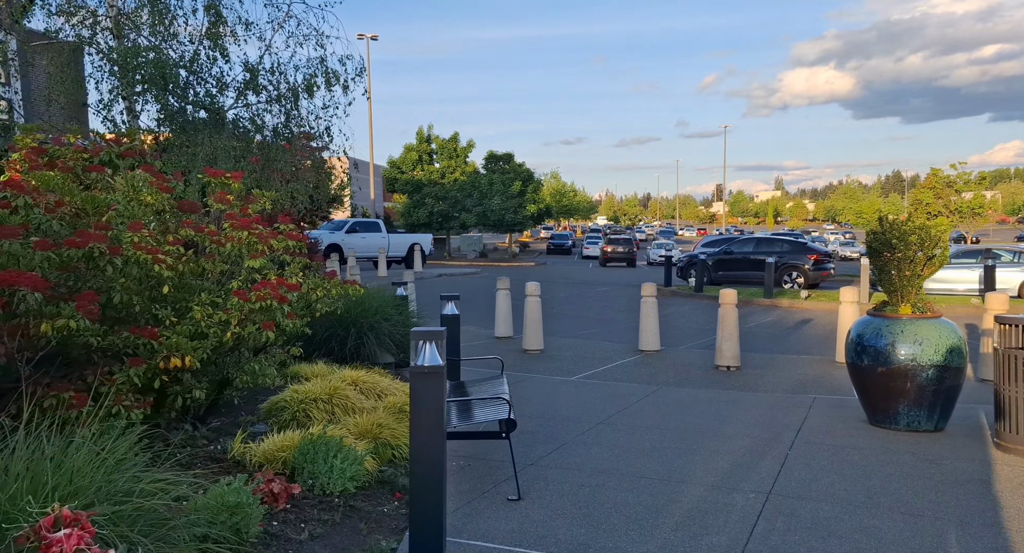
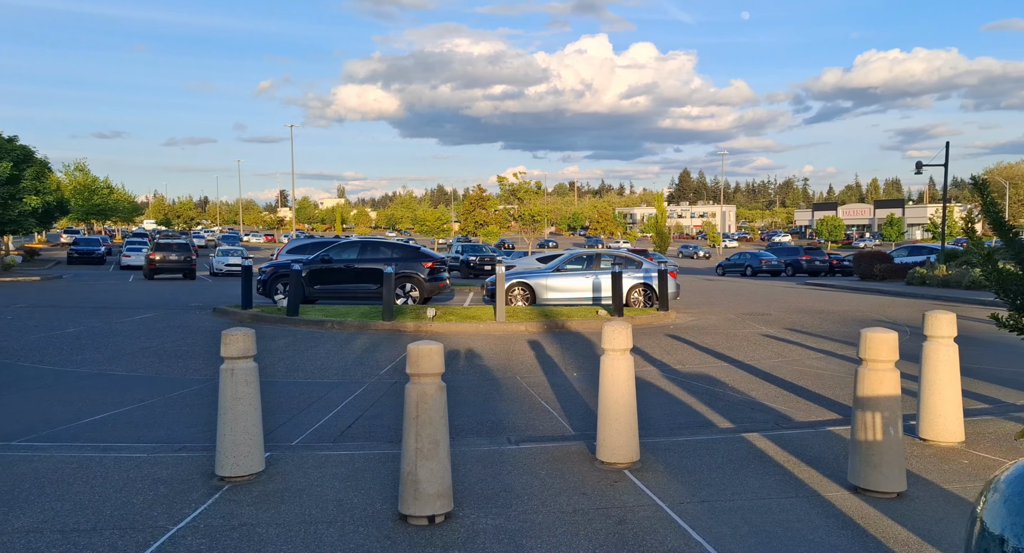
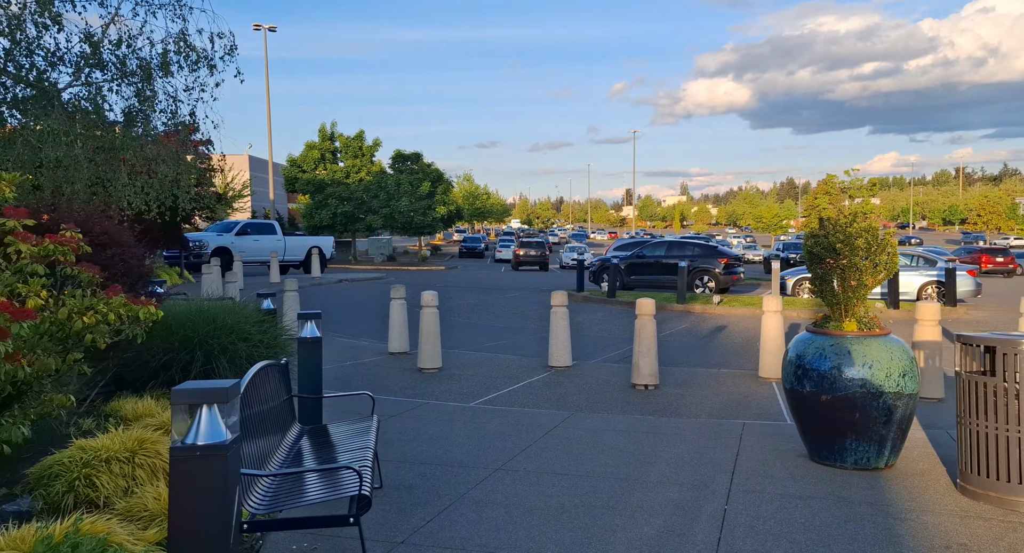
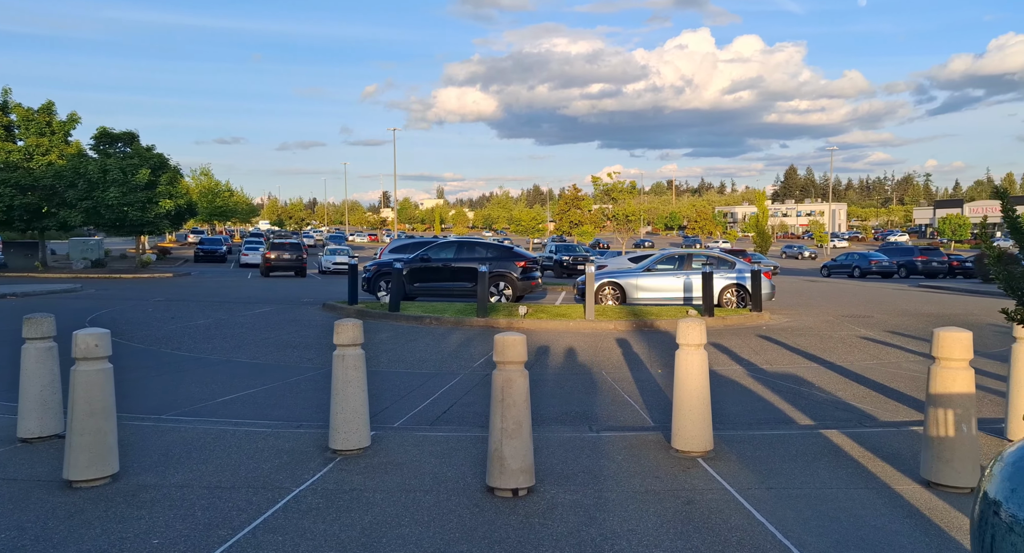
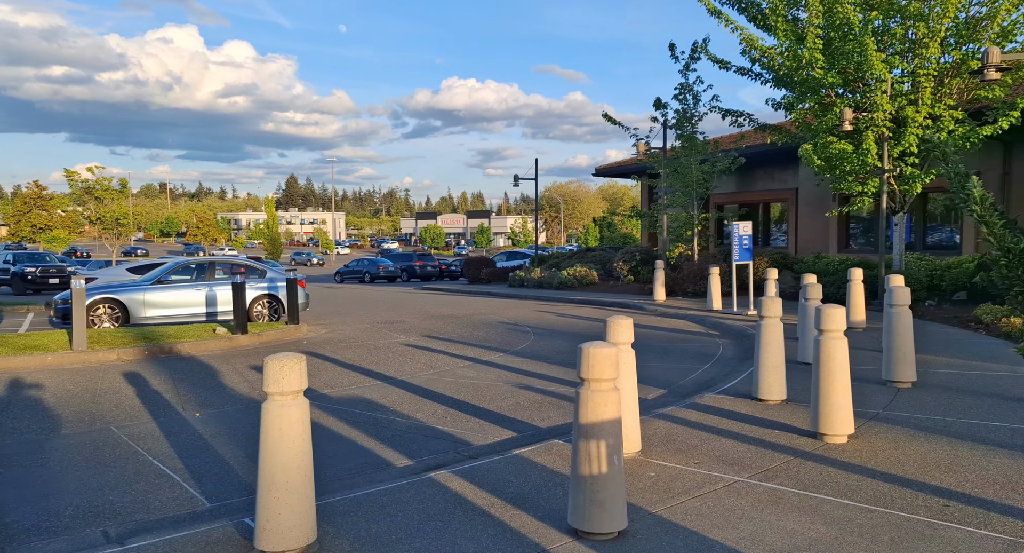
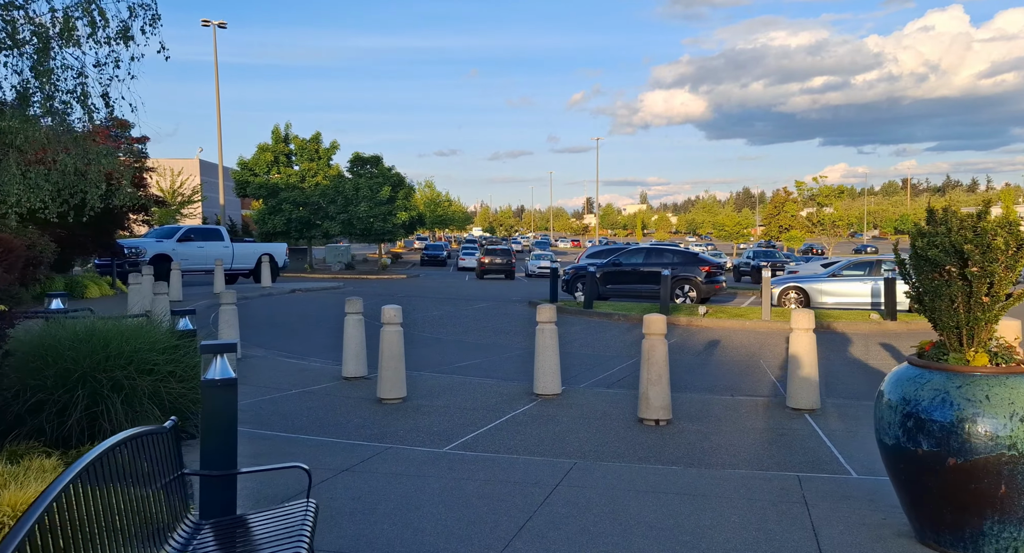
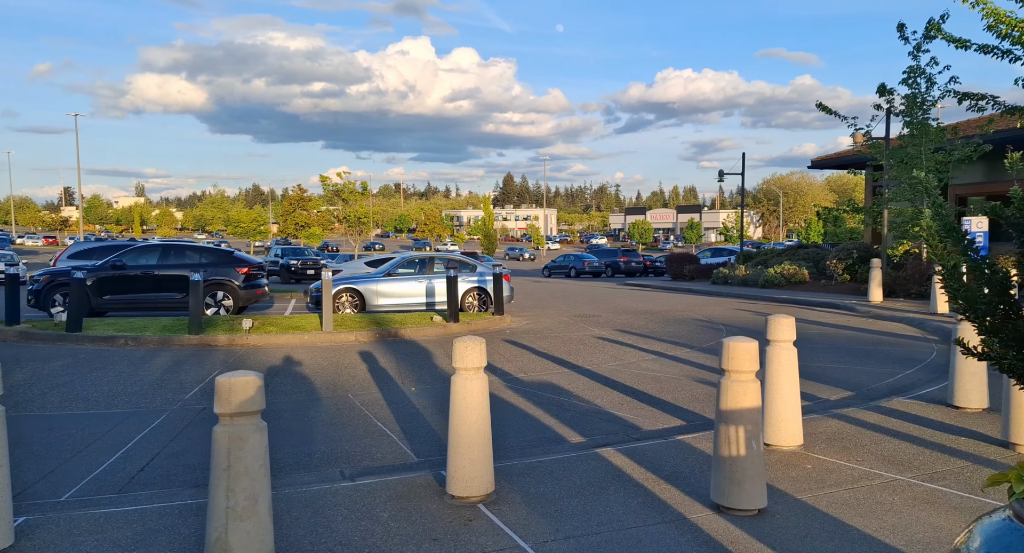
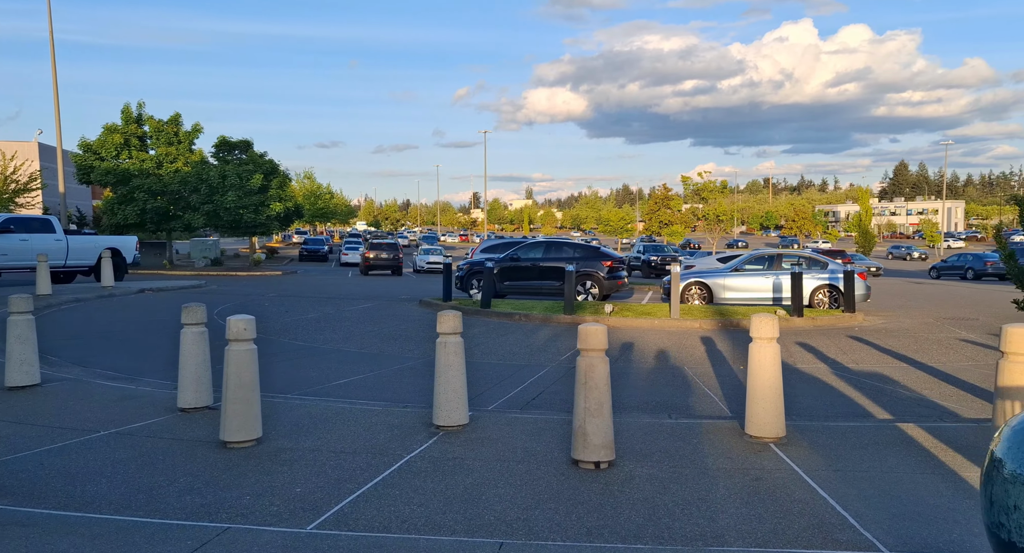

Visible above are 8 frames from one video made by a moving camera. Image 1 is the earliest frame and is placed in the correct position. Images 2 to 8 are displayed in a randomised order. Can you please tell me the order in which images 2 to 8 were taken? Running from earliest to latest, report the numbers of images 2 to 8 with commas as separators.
3, 6, 8, 4, 2, 7, 5
